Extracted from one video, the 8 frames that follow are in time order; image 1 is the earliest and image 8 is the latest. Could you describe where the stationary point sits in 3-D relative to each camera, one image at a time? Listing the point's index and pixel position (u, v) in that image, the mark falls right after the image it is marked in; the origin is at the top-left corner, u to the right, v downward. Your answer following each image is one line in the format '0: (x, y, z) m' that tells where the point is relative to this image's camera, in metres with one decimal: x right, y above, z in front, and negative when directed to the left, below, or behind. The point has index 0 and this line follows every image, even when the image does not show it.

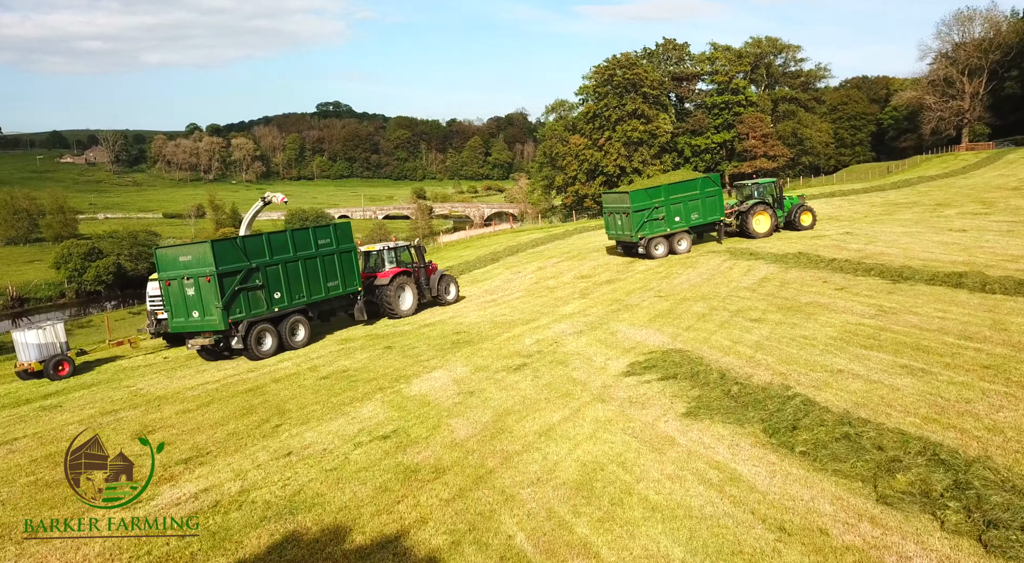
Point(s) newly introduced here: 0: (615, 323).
0: (+2.3, -0.9, +15.0) m
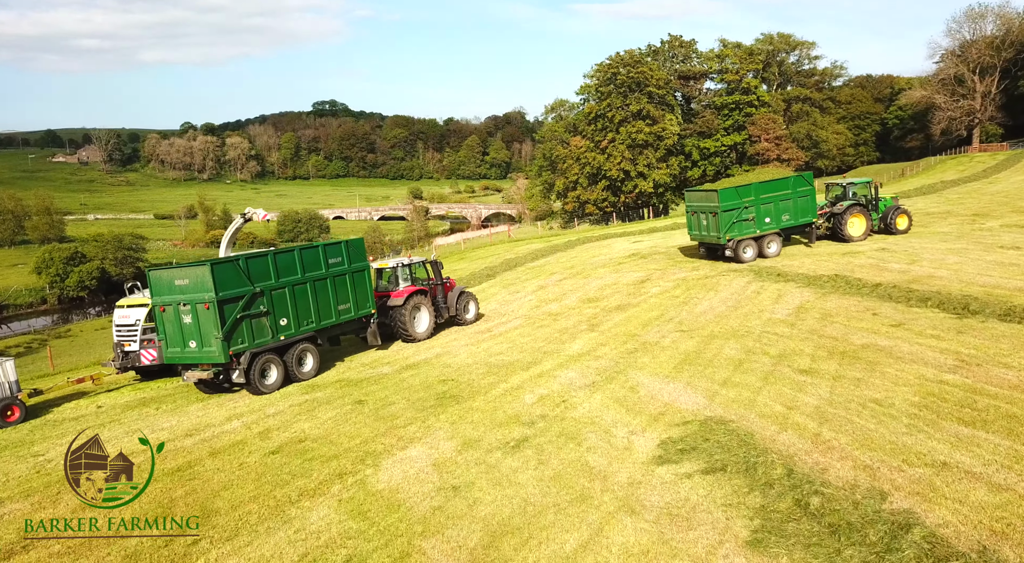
0: (+2.2, -1.6, +12.4) m
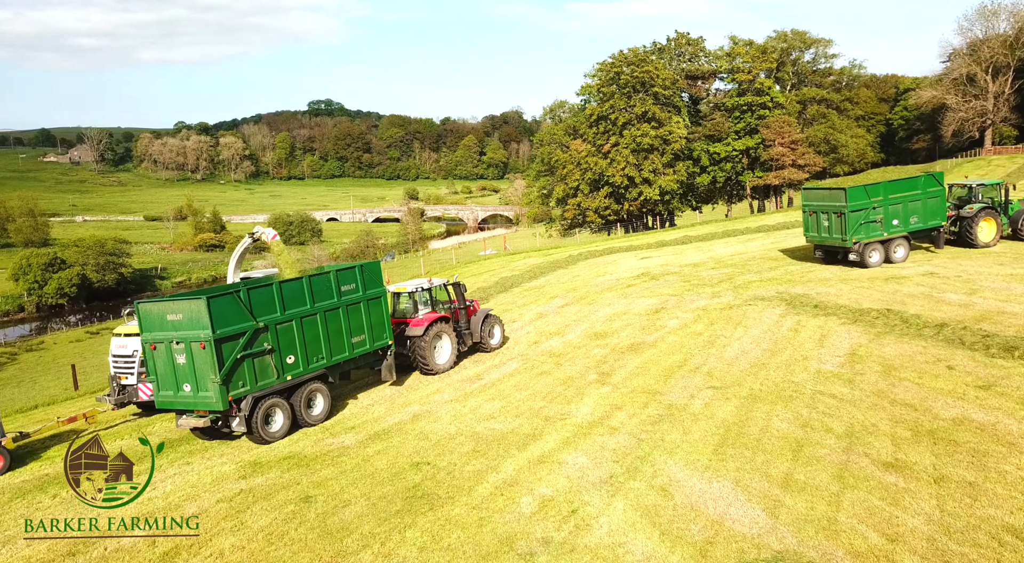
0: (+2.1, -2.4, +9.7) m
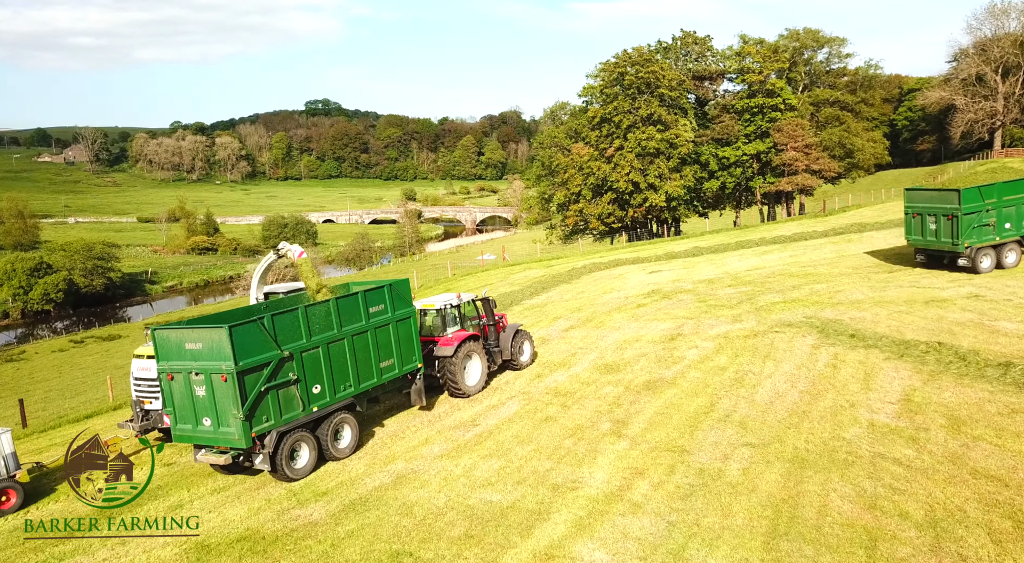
0: (+2.1, -3.0, +7.8) m
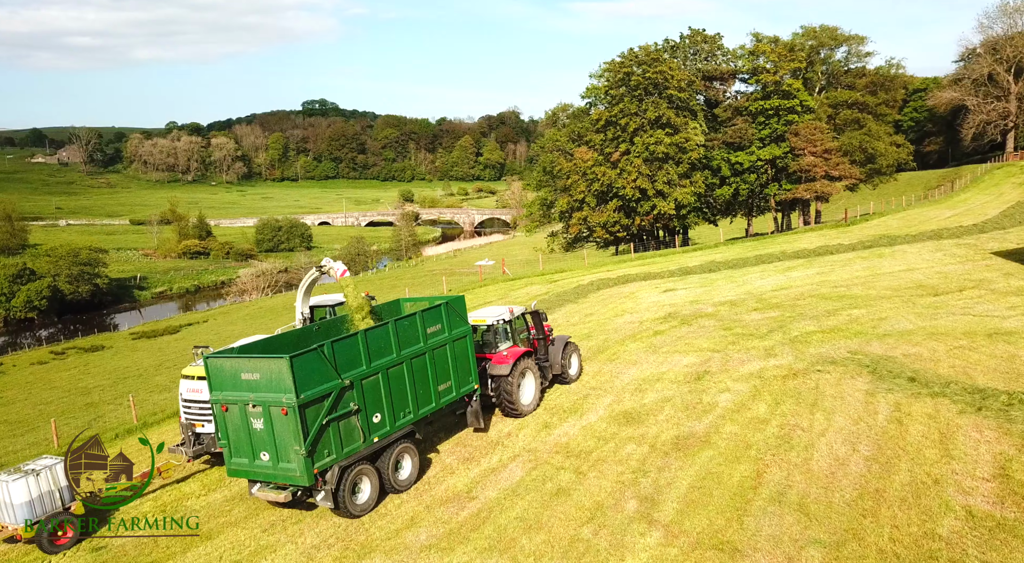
0: (+2.2, -3.7, +5.6) m
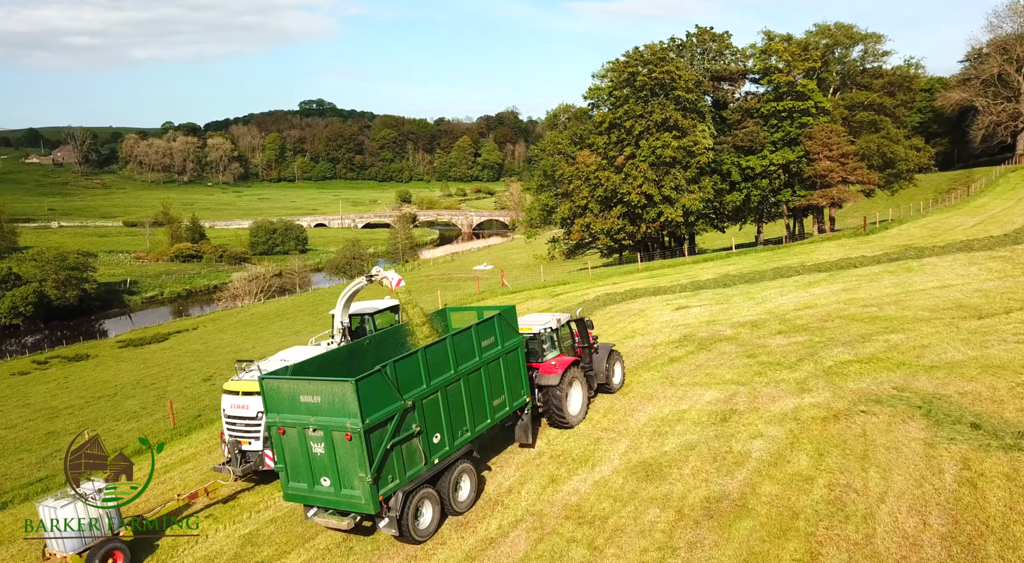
0: (+2.3, -4.3, +3.8) m
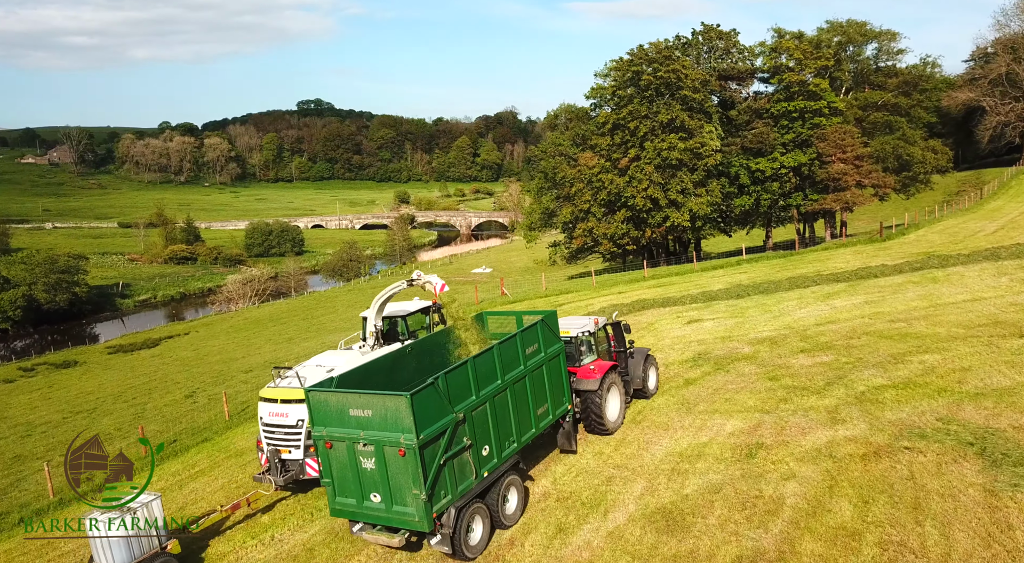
0: (+2.3, -4.6, +2.4) m
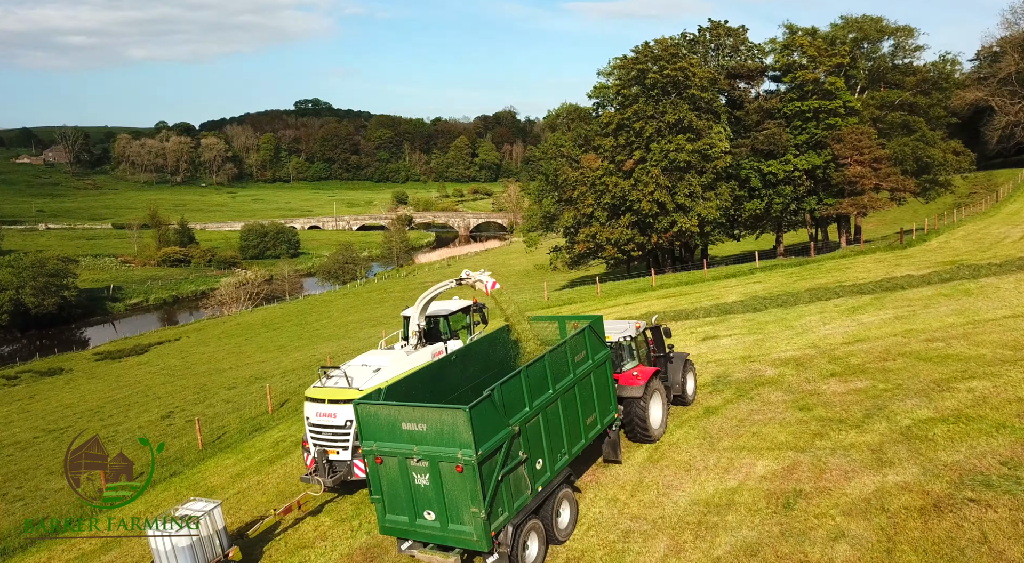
0: (+2.4, -5.0, +0.8) m
